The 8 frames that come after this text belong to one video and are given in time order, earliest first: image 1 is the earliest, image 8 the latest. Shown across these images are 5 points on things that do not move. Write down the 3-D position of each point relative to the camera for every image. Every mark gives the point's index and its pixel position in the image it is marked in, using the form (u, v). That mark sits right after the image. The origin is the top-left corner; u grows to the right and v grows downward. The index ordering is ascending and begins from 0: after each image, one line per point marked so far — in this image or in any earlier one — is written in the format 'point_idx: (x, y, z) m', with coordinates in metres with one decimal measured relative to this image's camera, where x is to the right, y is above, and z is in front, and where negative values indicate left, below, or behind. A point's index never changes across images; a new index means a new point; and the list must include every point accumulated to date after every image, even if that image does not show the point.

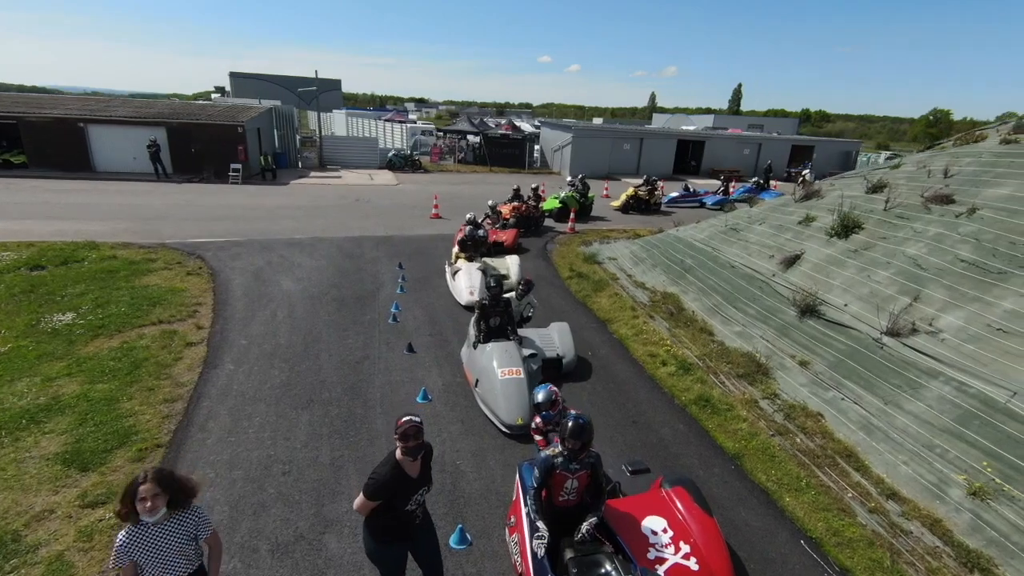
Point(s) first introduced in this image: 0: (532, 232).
0: (+0.6, +1.7, +16.2) m
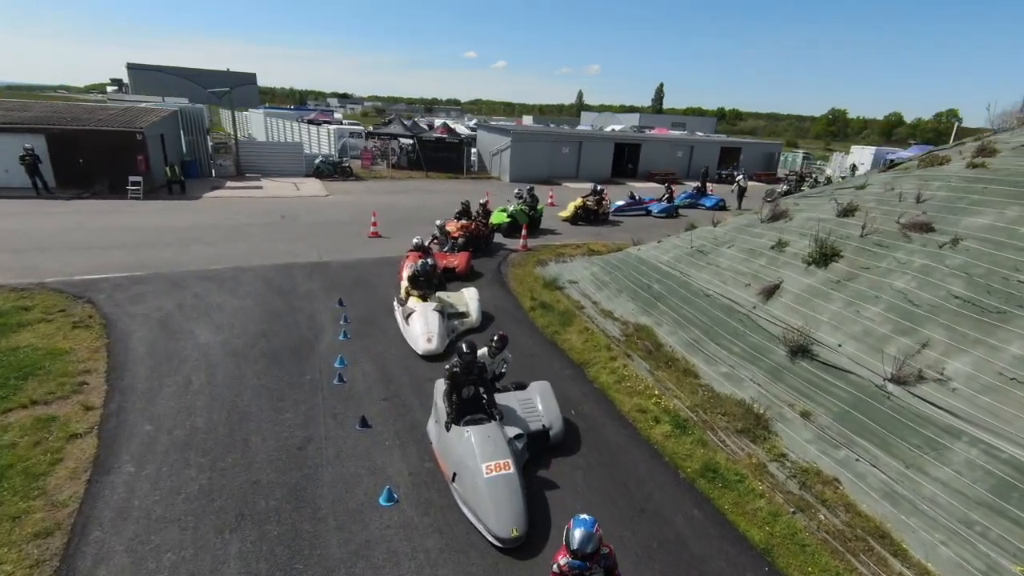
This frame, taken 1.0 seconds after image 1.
0: (-0.9, +1.0, +15.0) m
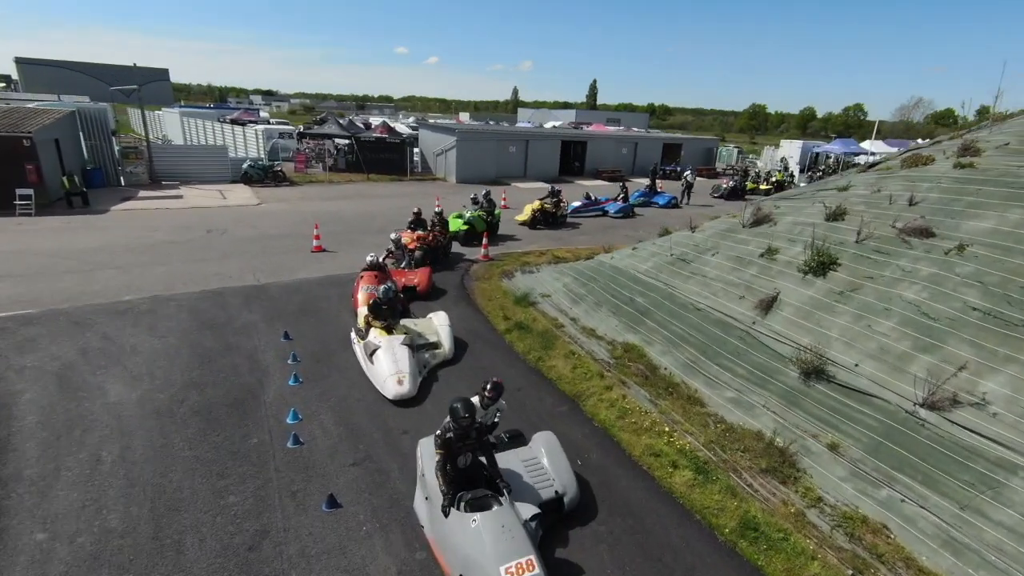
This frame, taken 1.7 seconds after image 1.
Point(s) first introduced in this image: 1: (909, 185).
0: (-1.9, +0.6, +13.8) m
1: (+6.8, +1.8, +8.8) m
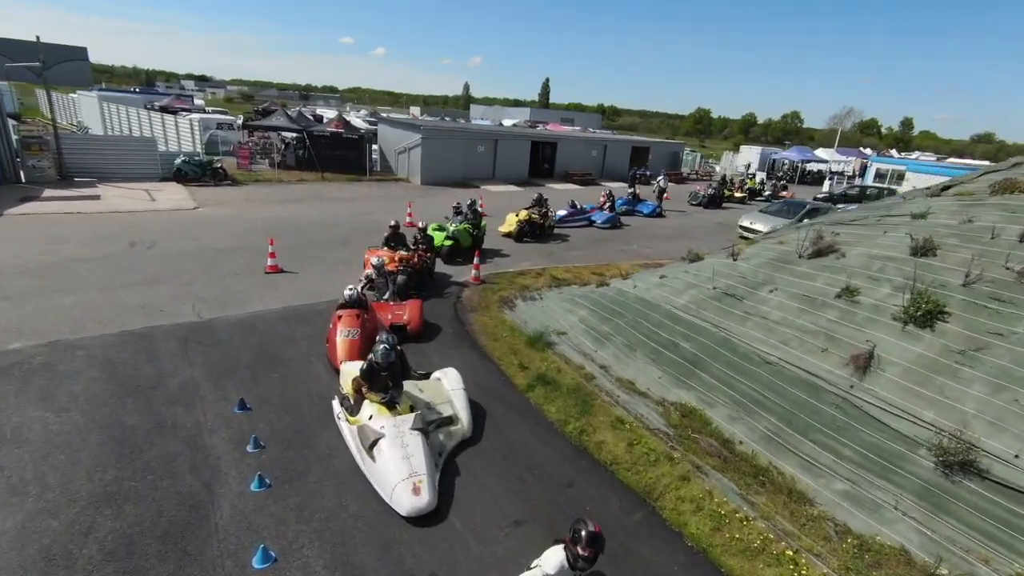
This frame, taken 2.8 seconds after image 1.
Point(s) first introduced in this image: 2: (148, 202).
0: (-1.9, -0.1, +11.6) m
1: (+7.2, +1.1, +7.5) m
2: (-12.9, +3.1, +18.2) m
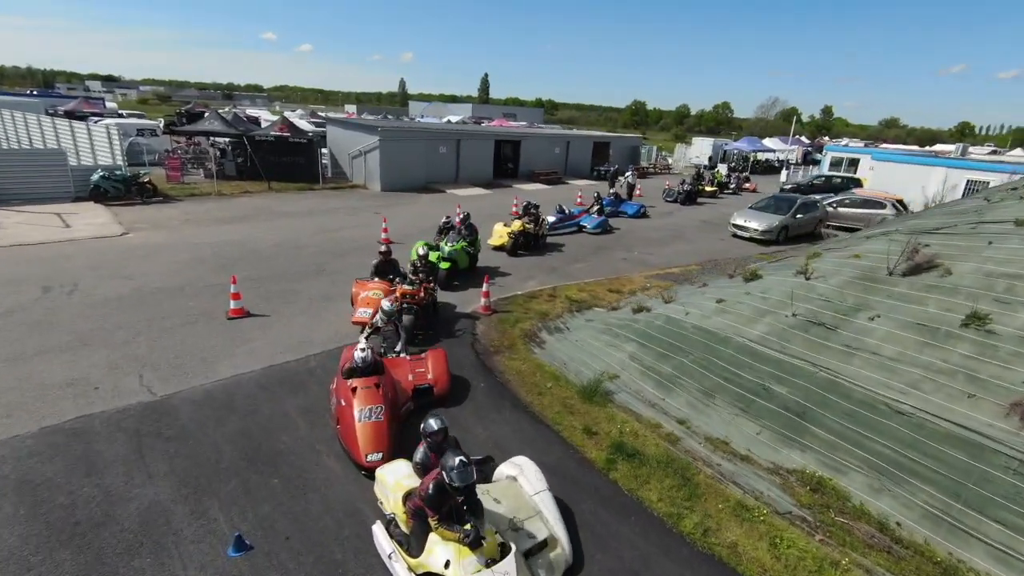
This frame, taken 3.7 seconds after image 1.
0: (-1.4, -0.8, +9.7) m
1: (+8.0, +0.8, +6.5) m
2: (-13.2, +1.7, +15.0) m
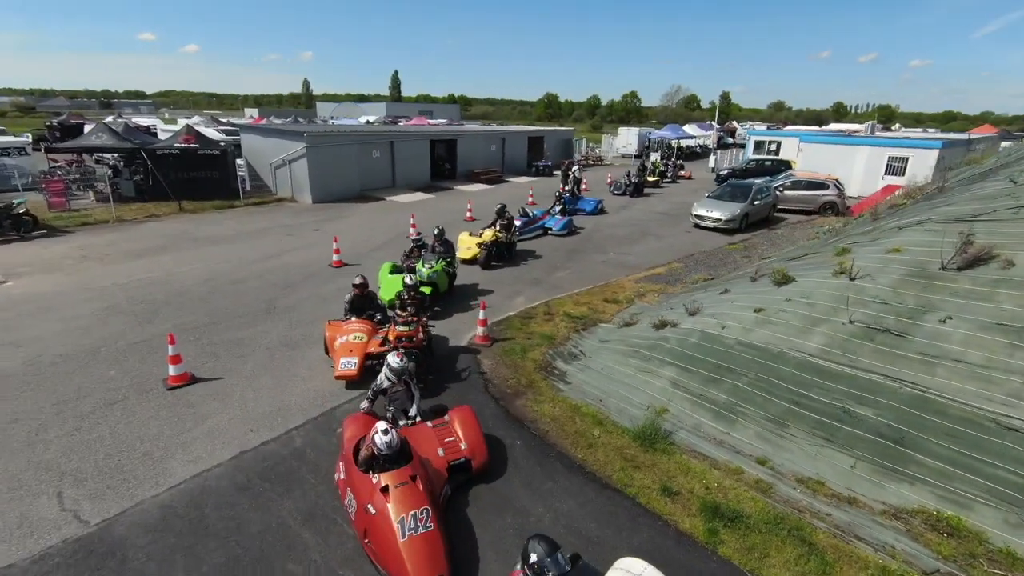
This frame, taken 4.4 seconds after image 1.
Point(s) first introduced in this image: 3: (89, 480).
0: (-1.2, -1.4, +8.1) m
1: (+8.5, +1.1, +6.3) m
2: (-13.8, +0.1, +11.7) m
3: (-4.8, -2.2, +5.8) m
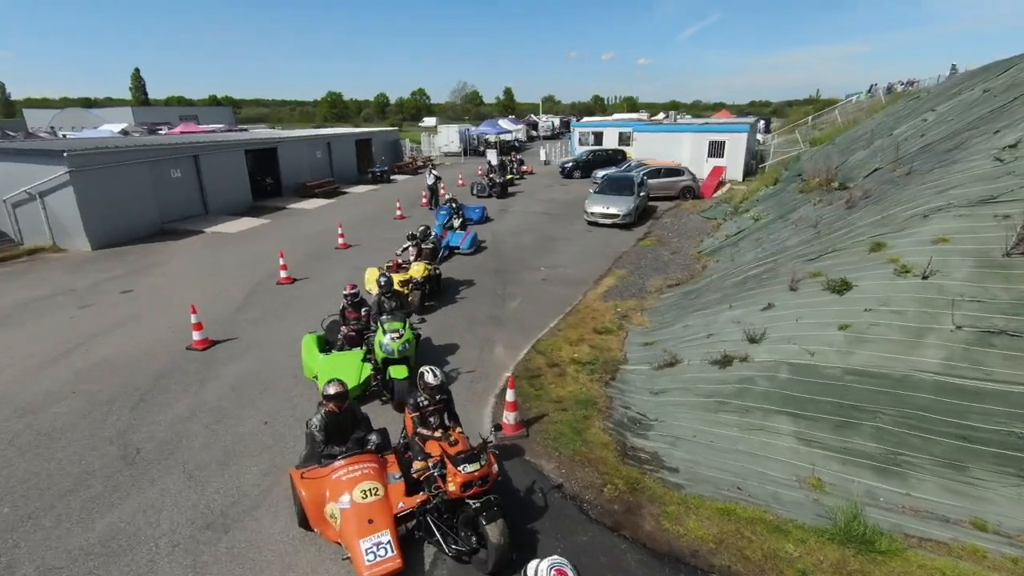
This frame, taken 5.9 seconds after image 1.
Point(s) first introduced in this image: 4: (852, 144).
0: (0.0, -2.3, +5.3) m
1: (+9.1, +1.7, +6.9) m
2: (-13.2, -2.9, +4.2) m
3: (-2.4, -3.6, +1.9) m
4: (+9.5, +4.0, +14.4) m
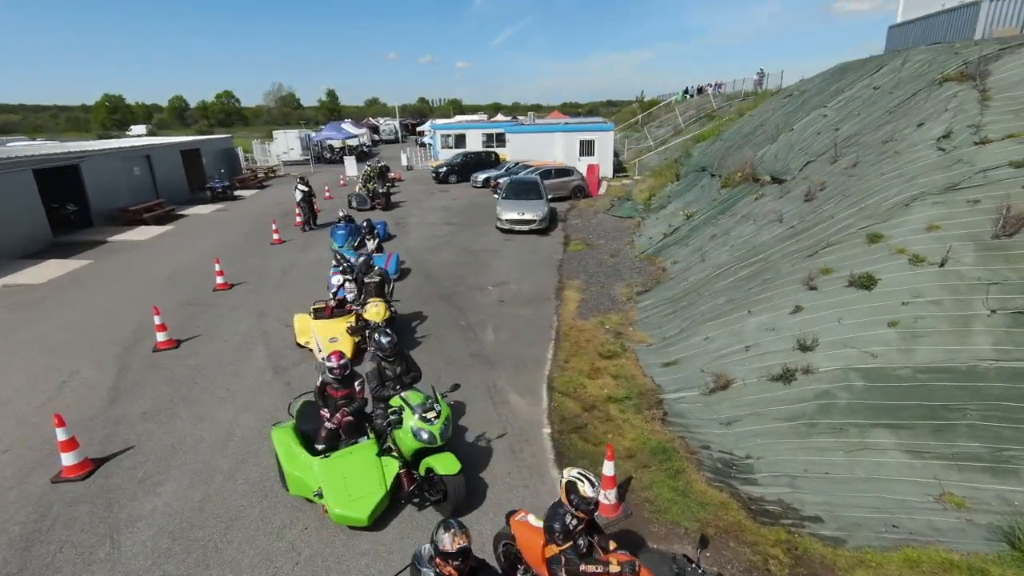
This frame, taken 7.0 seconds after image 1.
0: (+1.5, -2.7, +4.0) m
1: (+9.2, +2.2, +8.2) m
2: (-10.6, -4.8, -1.0) m
3: (+0.4, -4.2, 0.0) m
4: (+7.2, +4.5, +15.4) m
